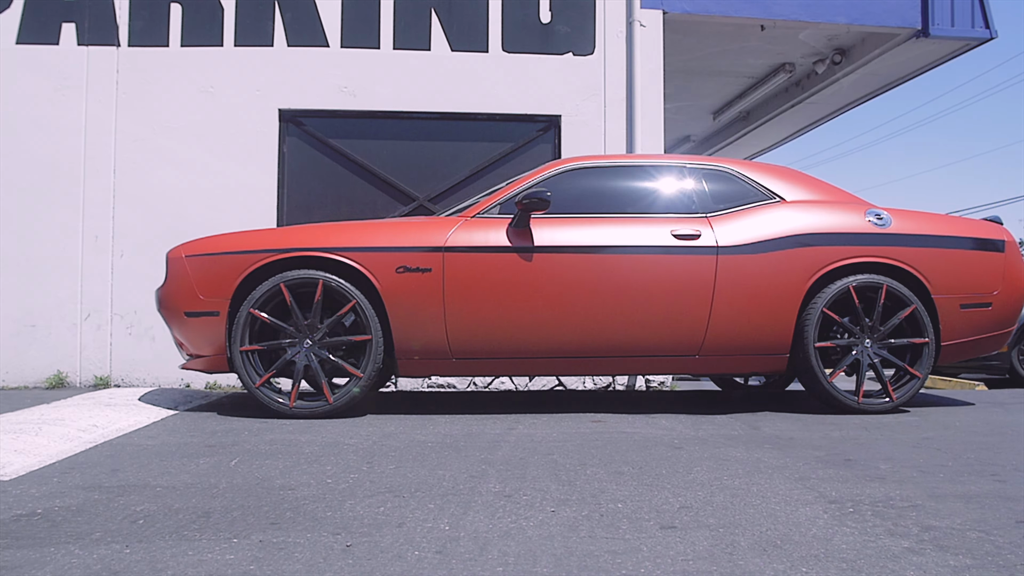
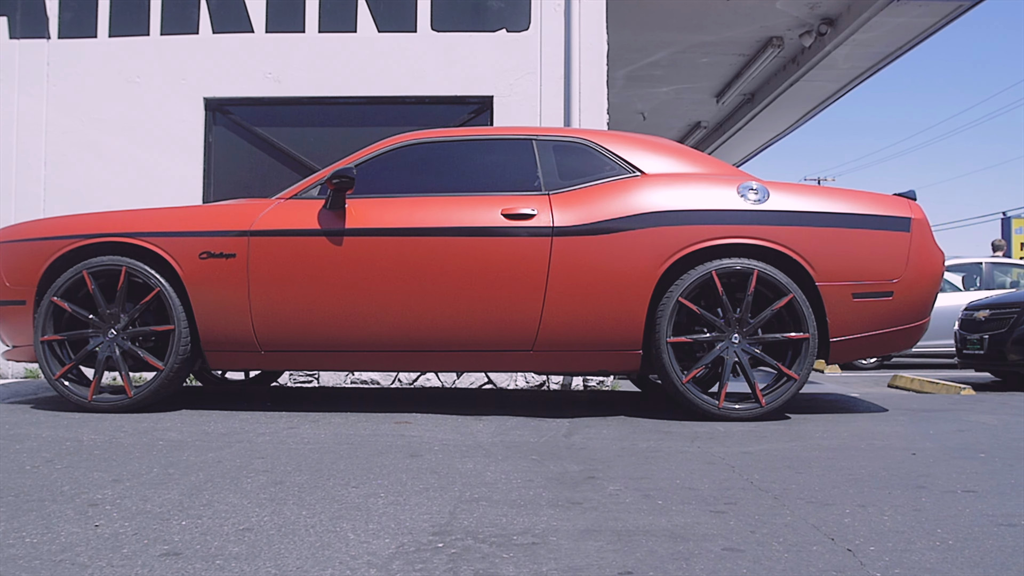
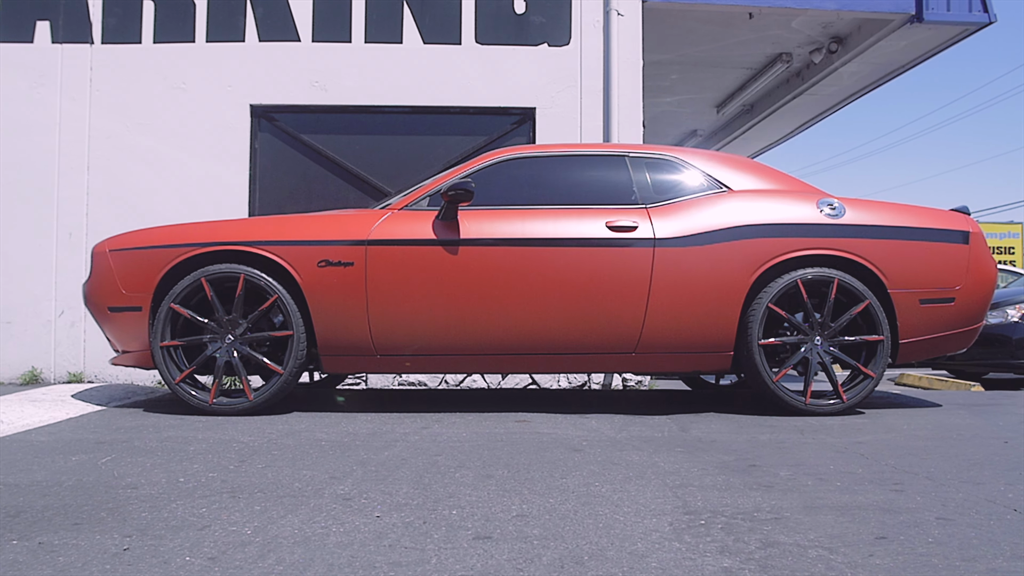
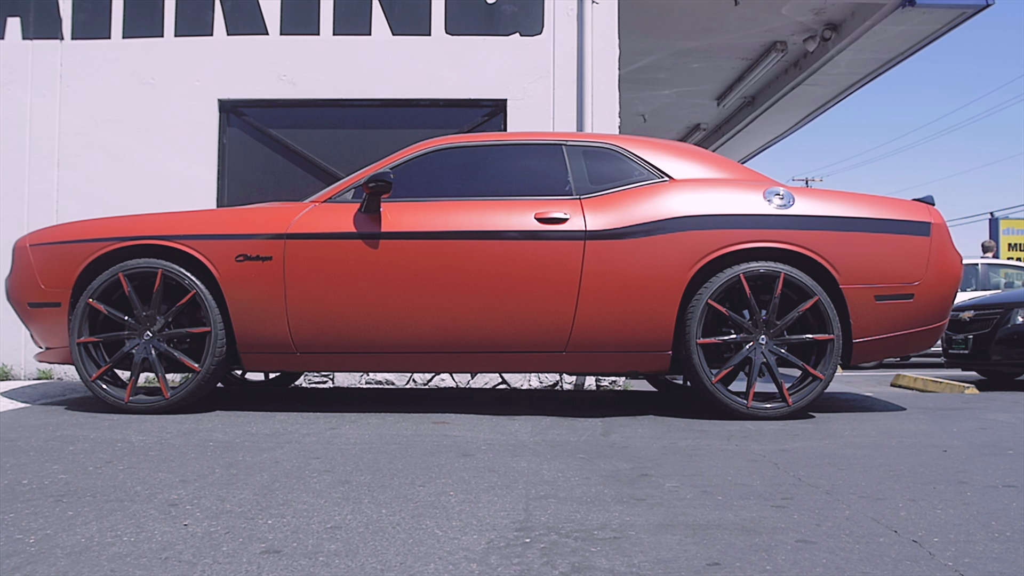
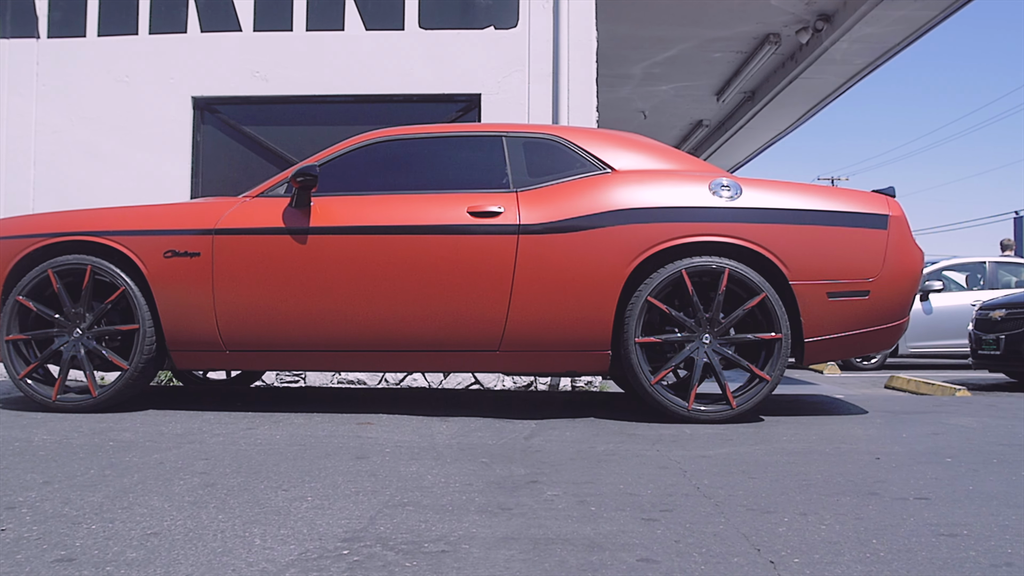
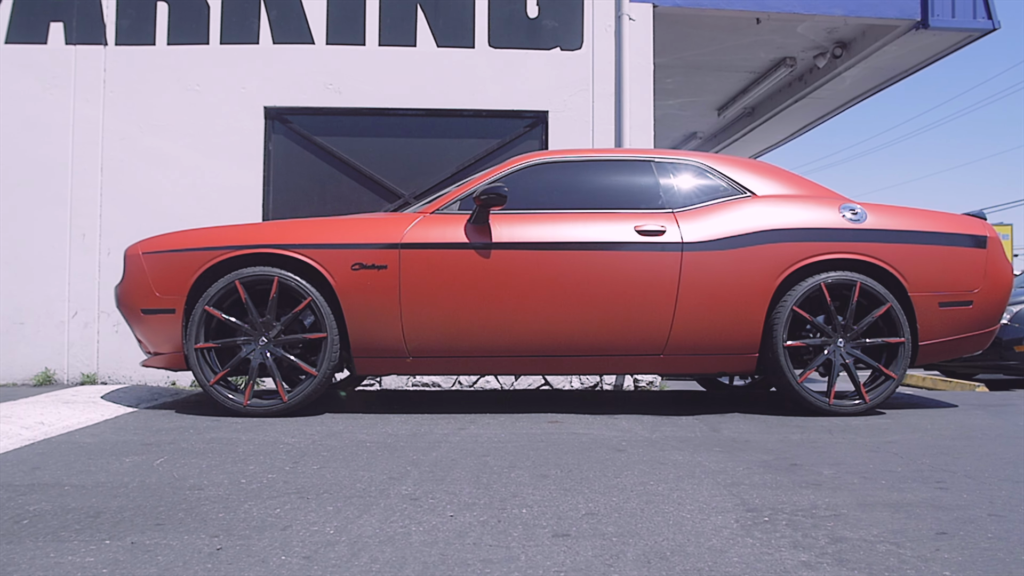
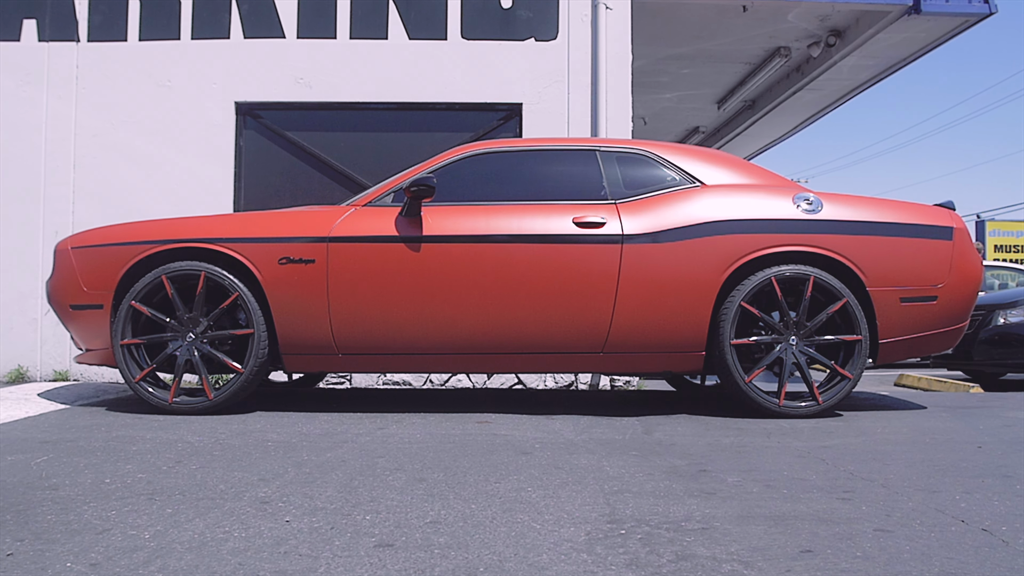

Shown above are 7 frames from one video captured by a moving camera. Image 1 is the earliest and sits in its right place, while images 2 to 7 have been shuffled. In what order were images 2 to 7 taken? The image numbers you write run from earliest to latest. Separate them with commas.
6, 3, 7, 4, 2, 5
